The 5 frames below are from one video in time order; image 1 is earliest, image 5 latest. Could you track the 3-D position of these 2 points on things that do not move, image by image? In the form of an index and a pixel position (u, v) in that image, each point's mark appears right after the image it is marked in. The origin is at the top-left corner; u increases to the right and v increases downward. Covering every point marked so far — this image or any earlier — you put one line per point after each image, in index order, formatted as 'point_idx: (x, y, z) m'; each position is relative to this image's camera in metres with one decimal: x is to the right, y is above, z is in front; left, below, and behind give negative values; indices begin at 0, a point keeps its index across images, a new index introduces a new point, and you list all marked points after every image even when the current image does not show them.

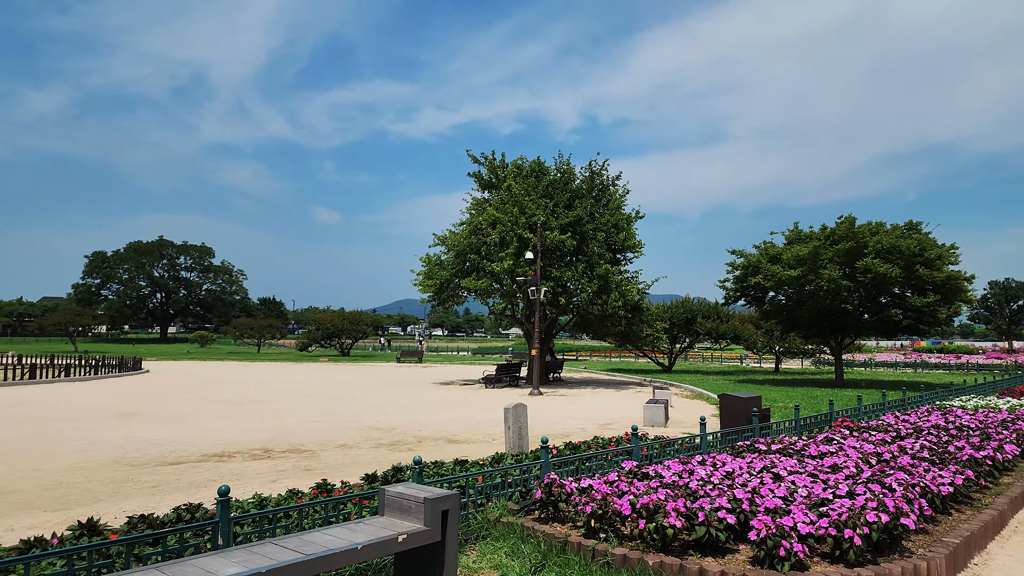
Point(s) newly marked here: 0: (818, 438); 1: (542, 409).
0: (+3.5, -1.8, +7.7) m
1: (+0.7, -3.0, +16.0) m
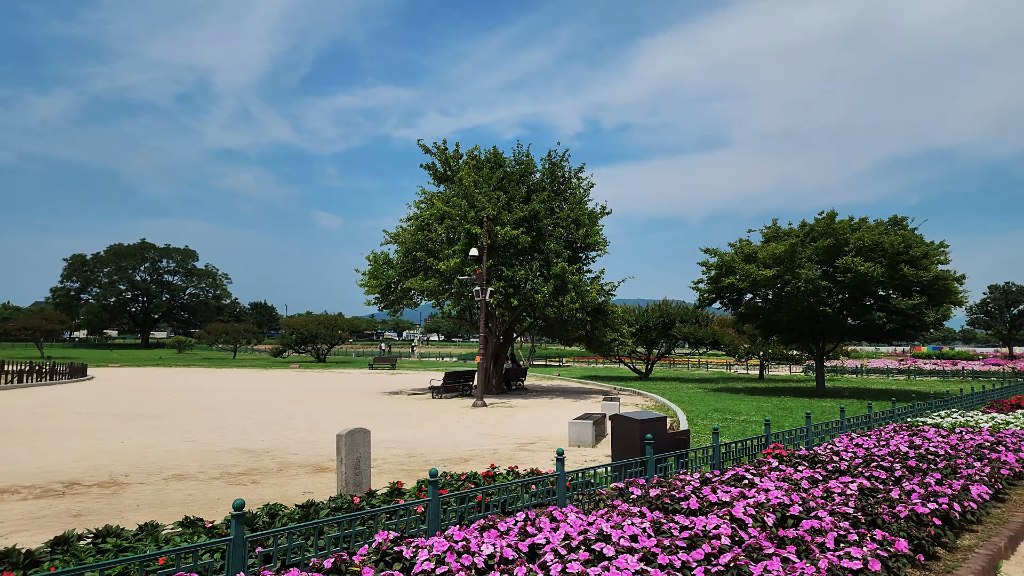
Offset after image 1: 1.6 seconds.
0: (+1.9, -1.7, +5.9) m
1: (-0.9, -3.0, +14.2) m
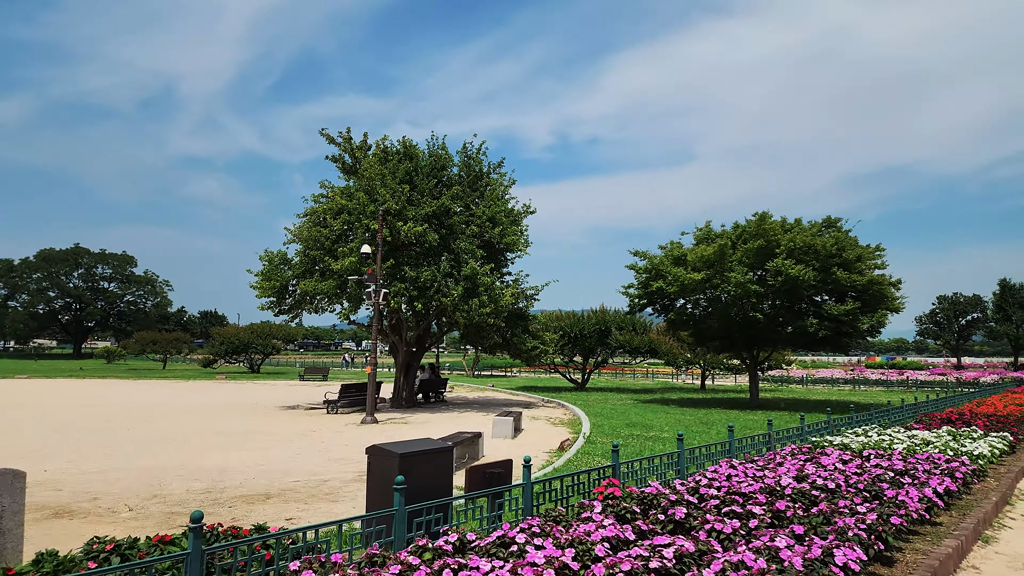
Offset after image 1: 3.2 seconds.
0: (-0.1, -1.5, +4.0) m
1: (-3.3, -2.9, +12.2) m
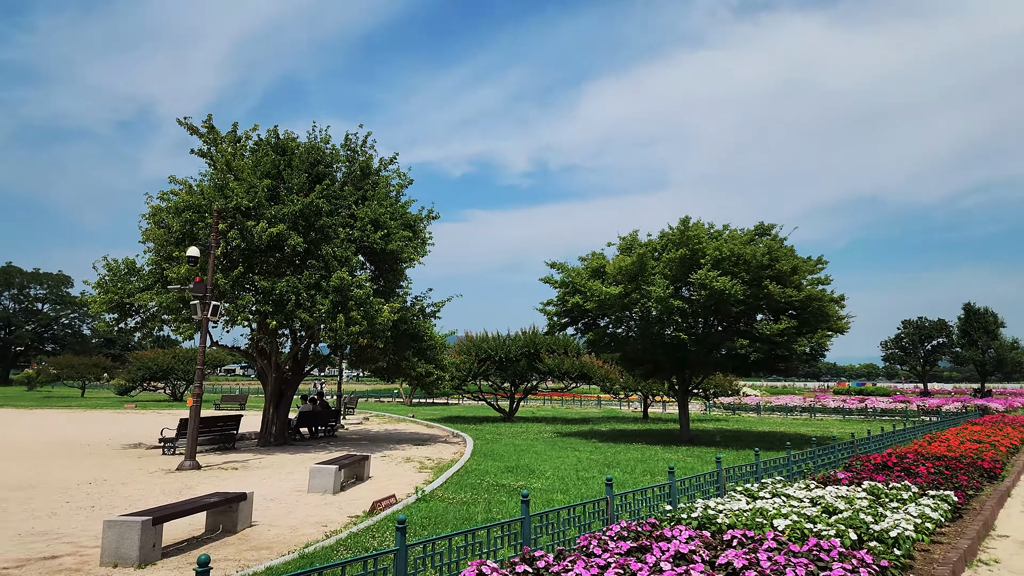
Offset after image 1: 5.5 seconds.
0: (-2.6, -1.3, +1.0) m
1: (-6.1, -3.0, +9.0) m
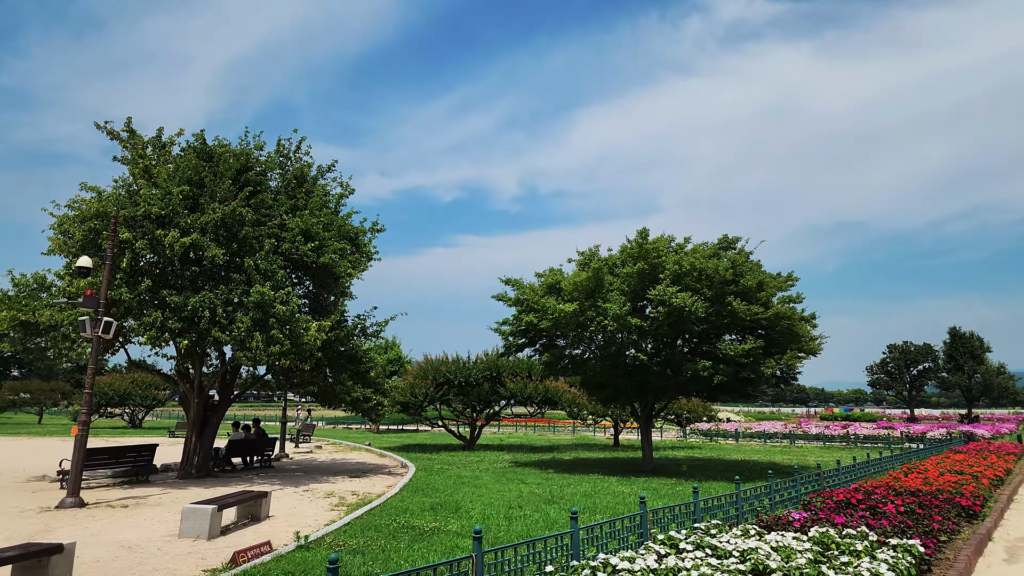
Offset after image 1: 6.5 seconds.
0: (-3.7, -1.1, -0.4) m
1: (-7.3, -3.1, +7.5) m
